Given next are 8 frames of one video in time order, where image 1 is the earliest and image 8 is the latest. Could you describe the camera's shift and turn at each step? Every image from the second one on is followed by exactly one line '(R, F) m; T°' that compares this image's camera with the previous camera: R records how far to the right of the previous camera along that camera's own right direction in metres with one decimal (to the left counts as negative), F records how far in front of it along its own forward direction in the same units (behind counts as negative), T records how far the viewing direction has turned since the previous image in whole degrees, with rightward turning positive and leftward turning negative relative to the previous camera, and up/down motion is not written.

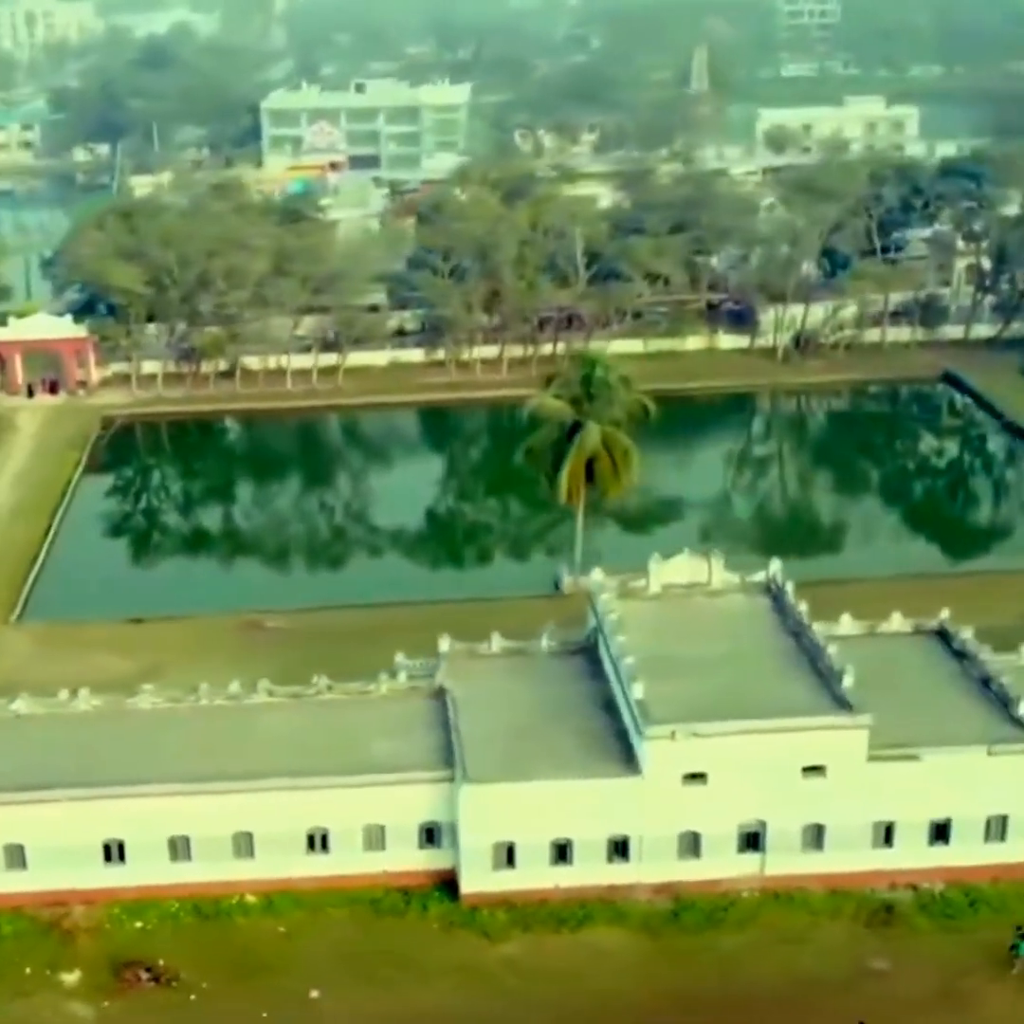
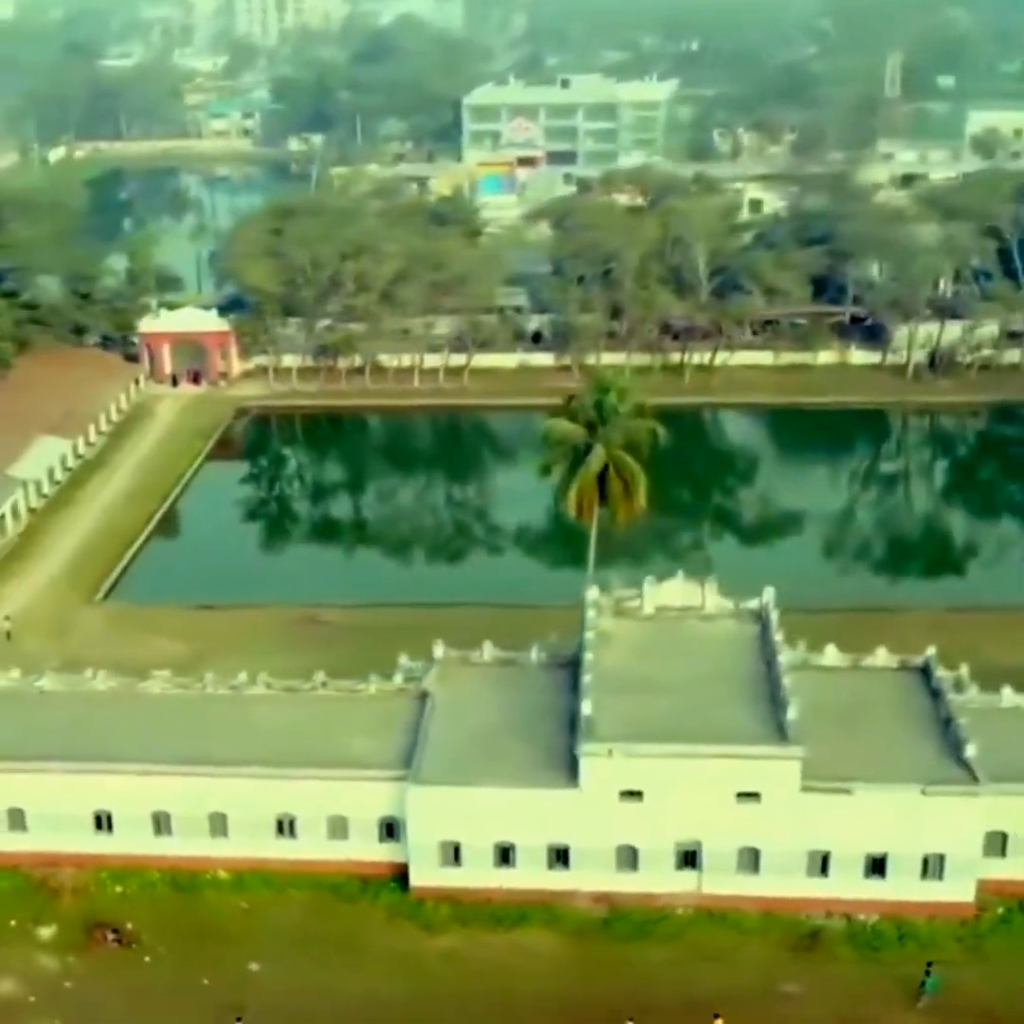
(+4.8, -1.3) m; -8°
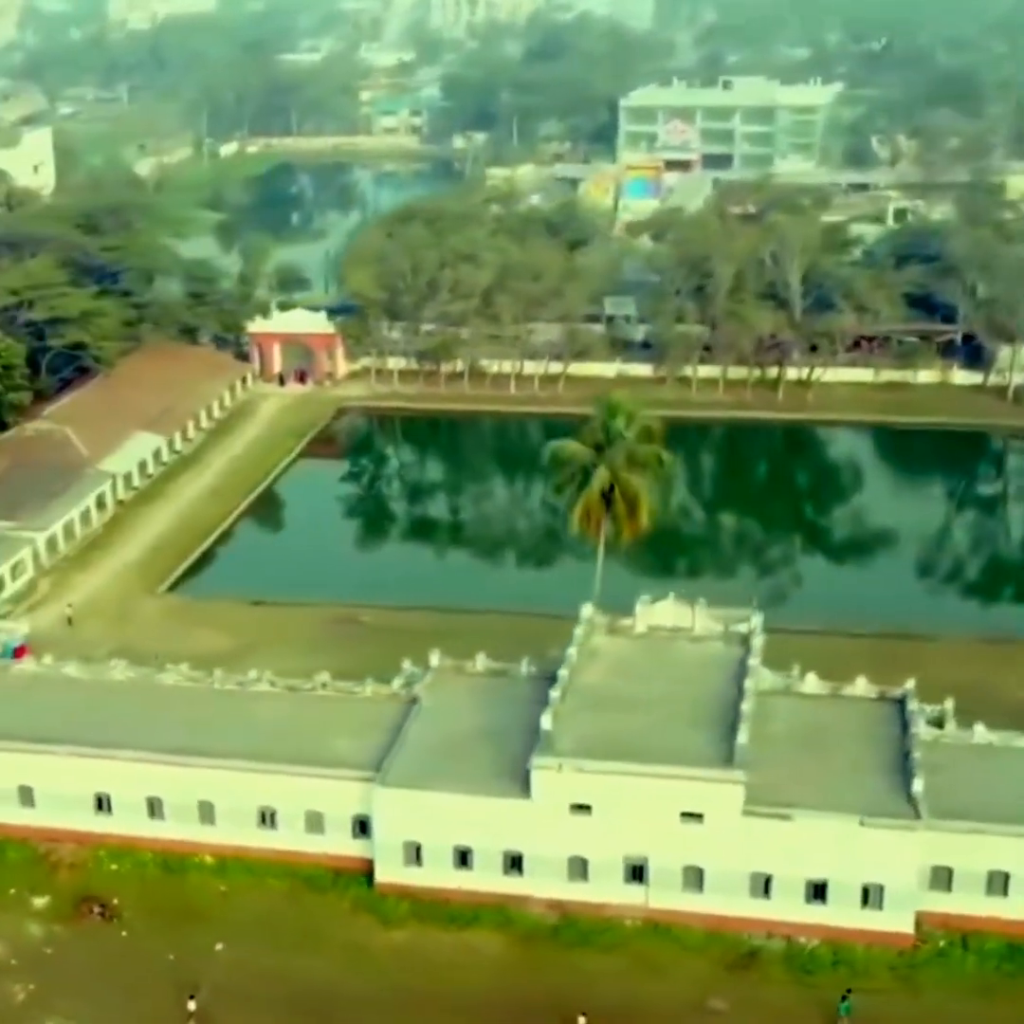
(+4.0, -1.2) m; -6°
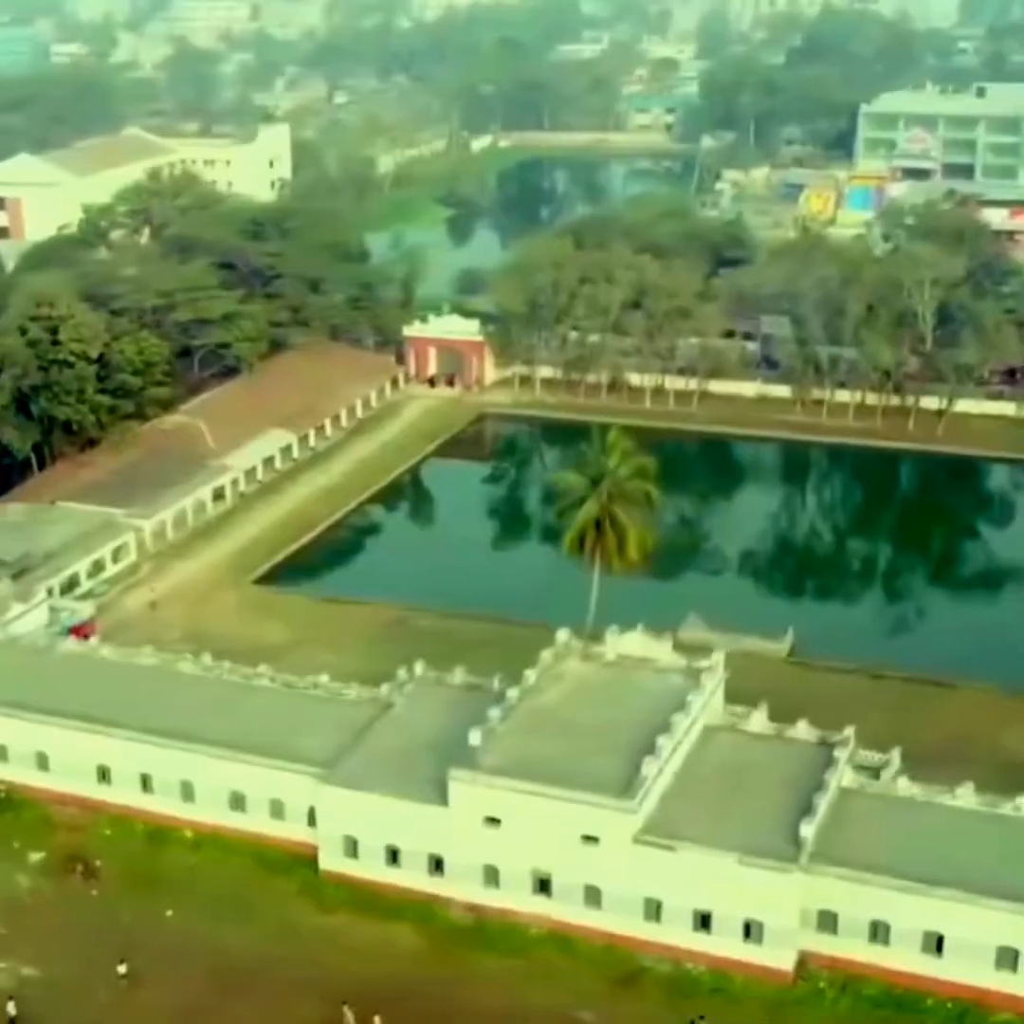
(+6.9, -1.9) m; -10°
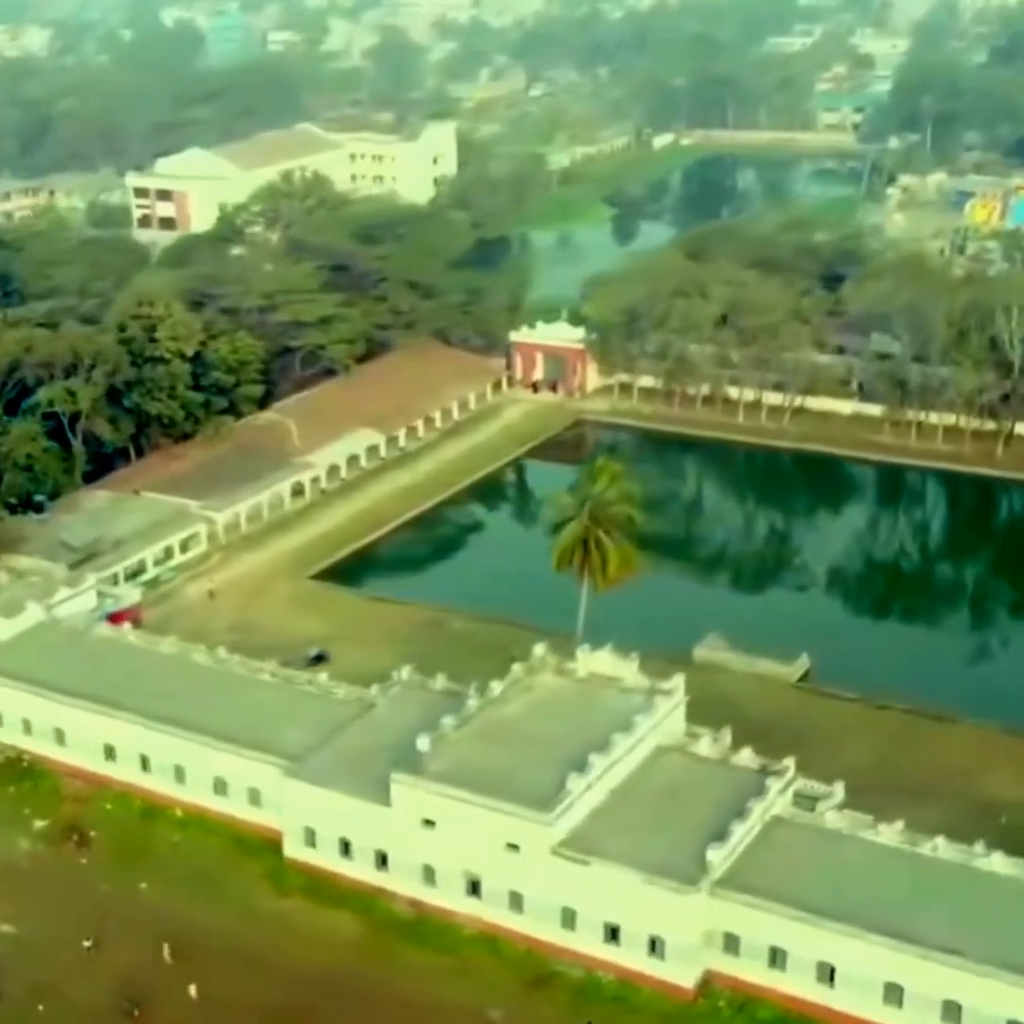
(+5.5, -1.6) m; -7°
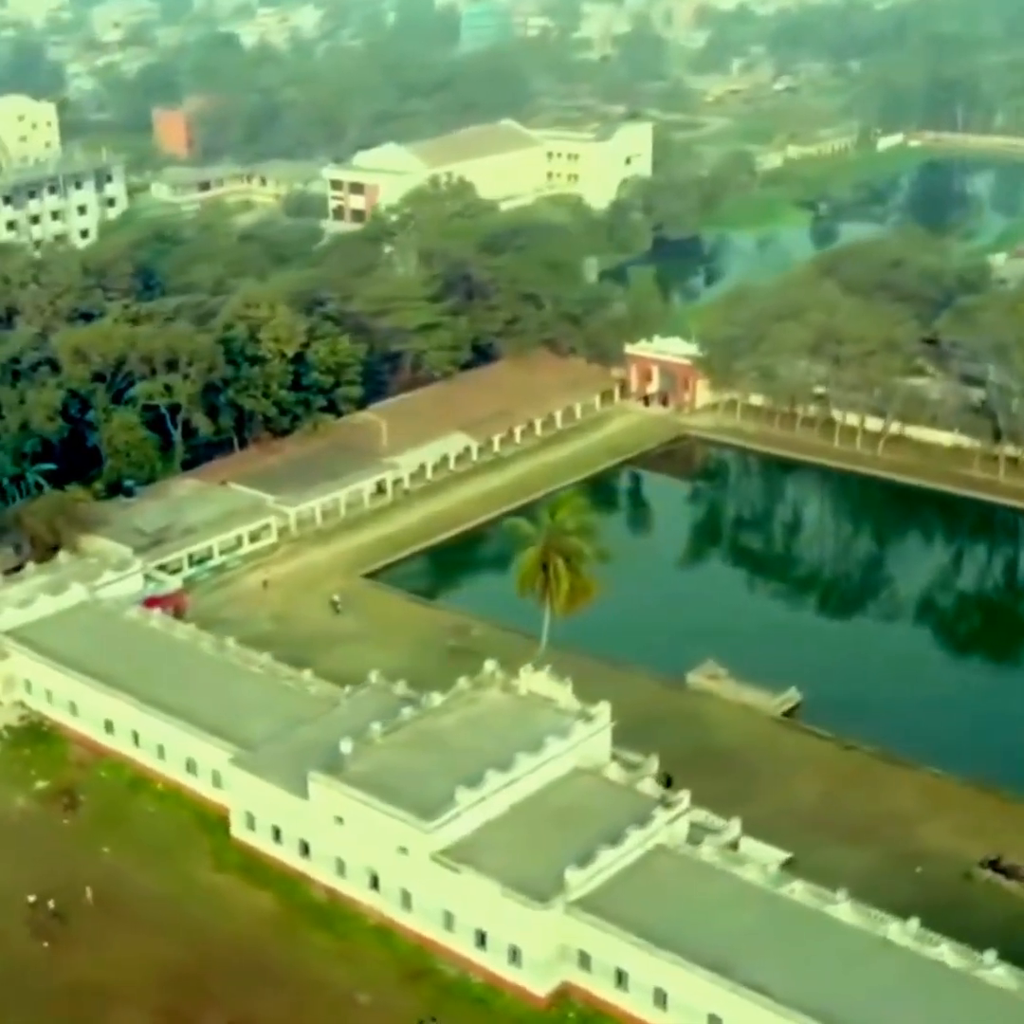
(+7.8, -2.1) m; -9°
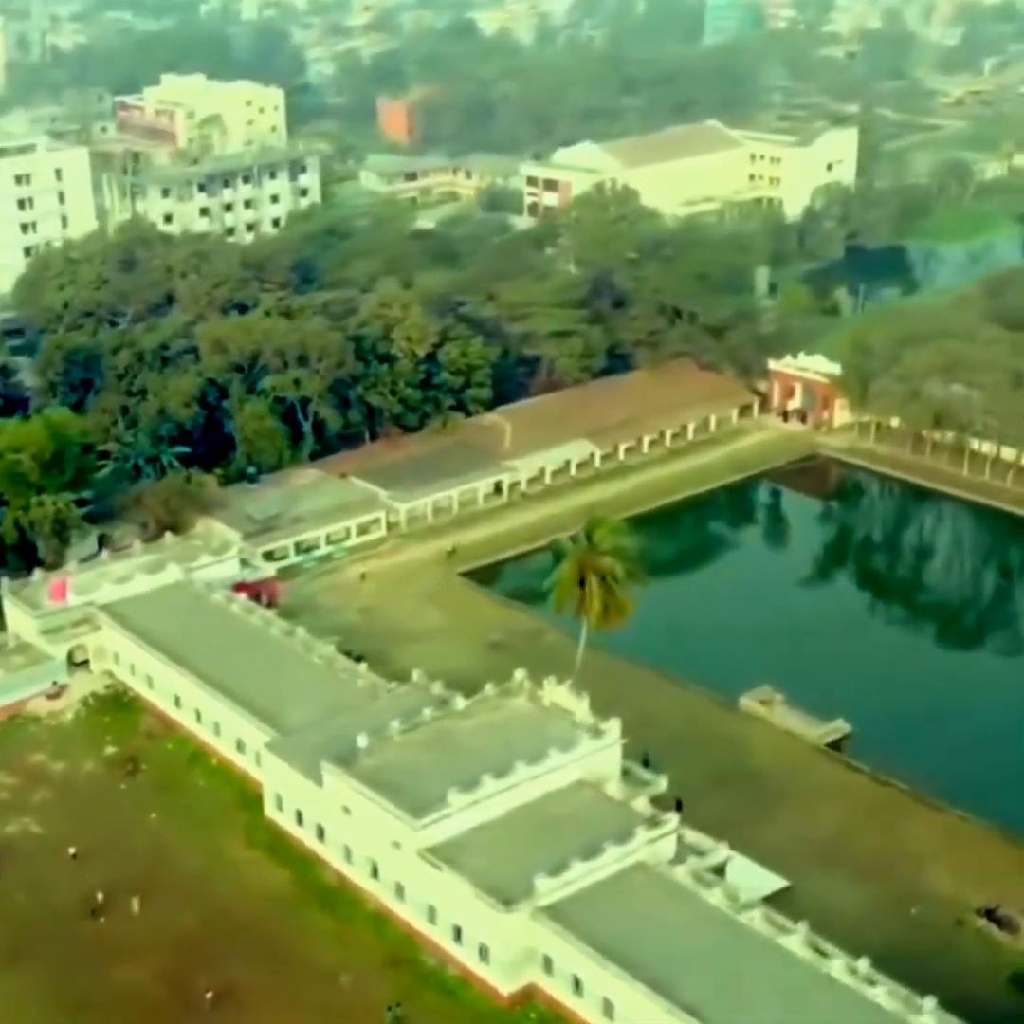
(+5.5, -1.5) m; -8°
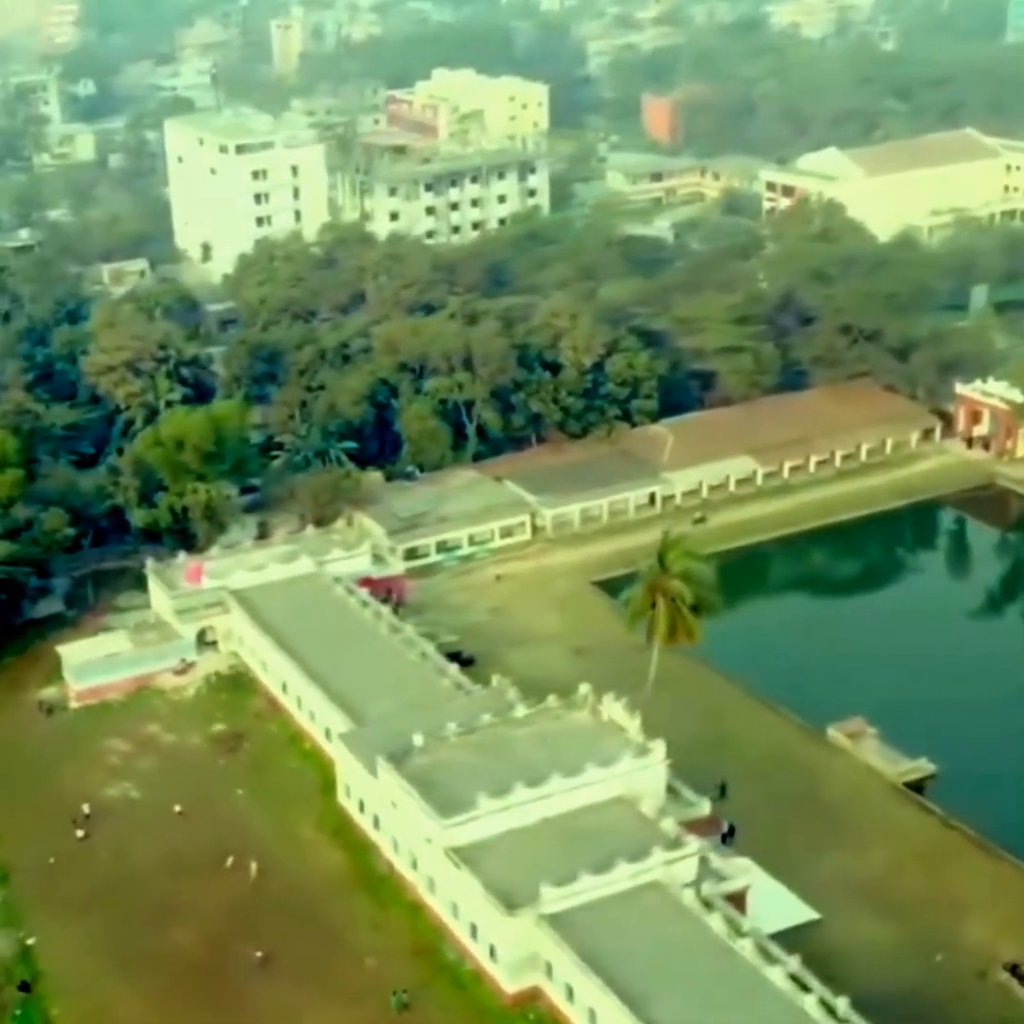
(+6.3, -1.3) m; -10°
